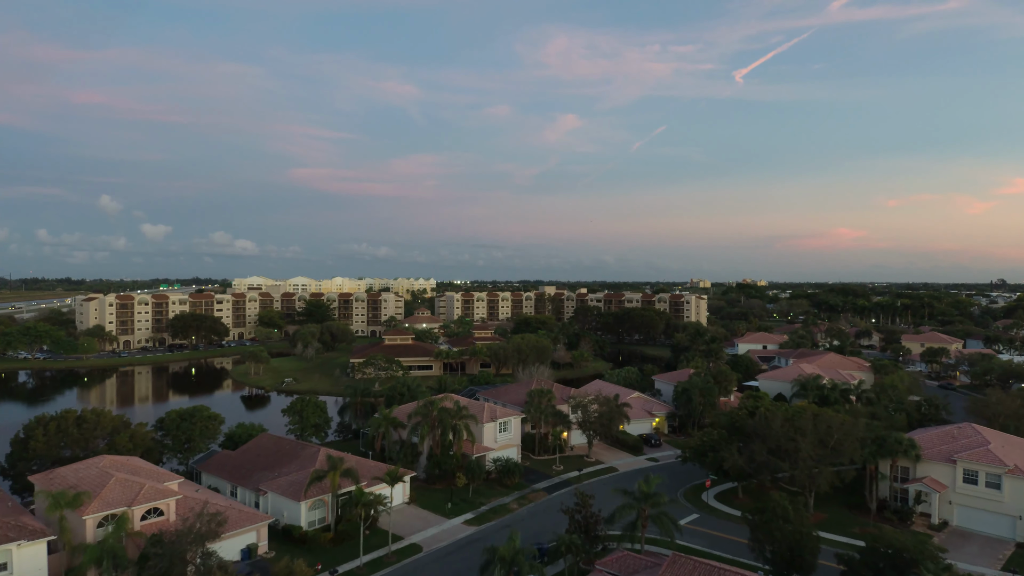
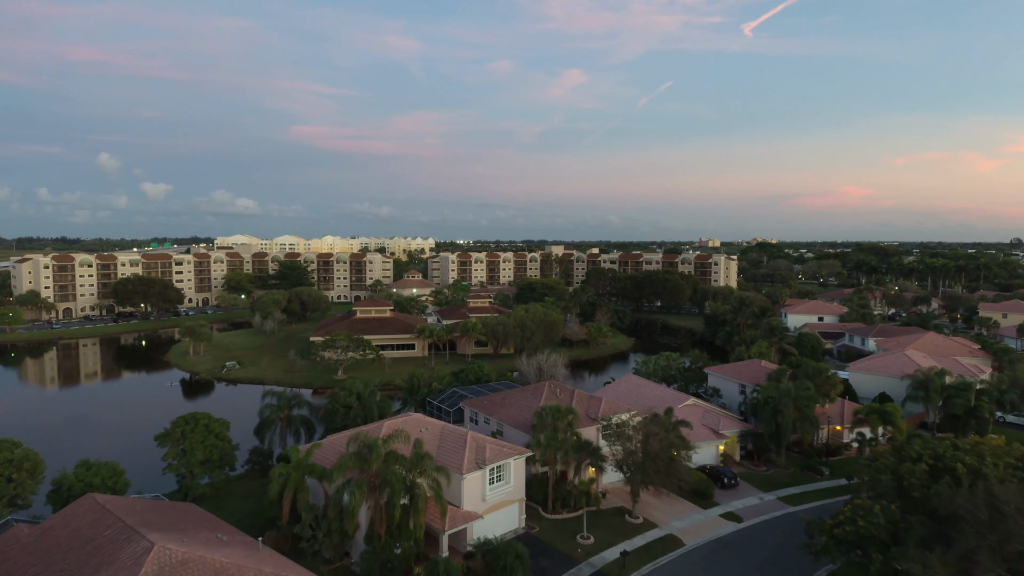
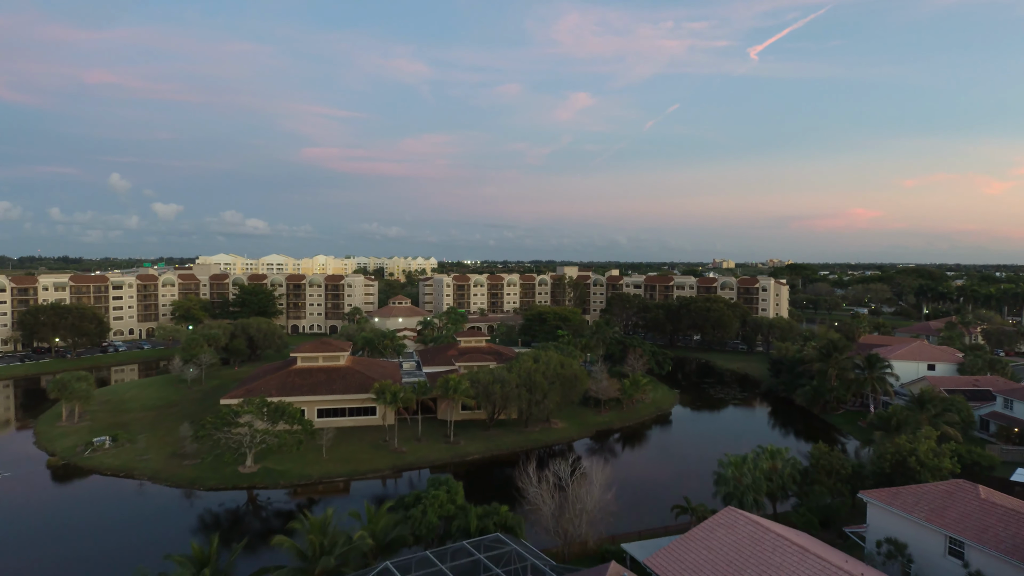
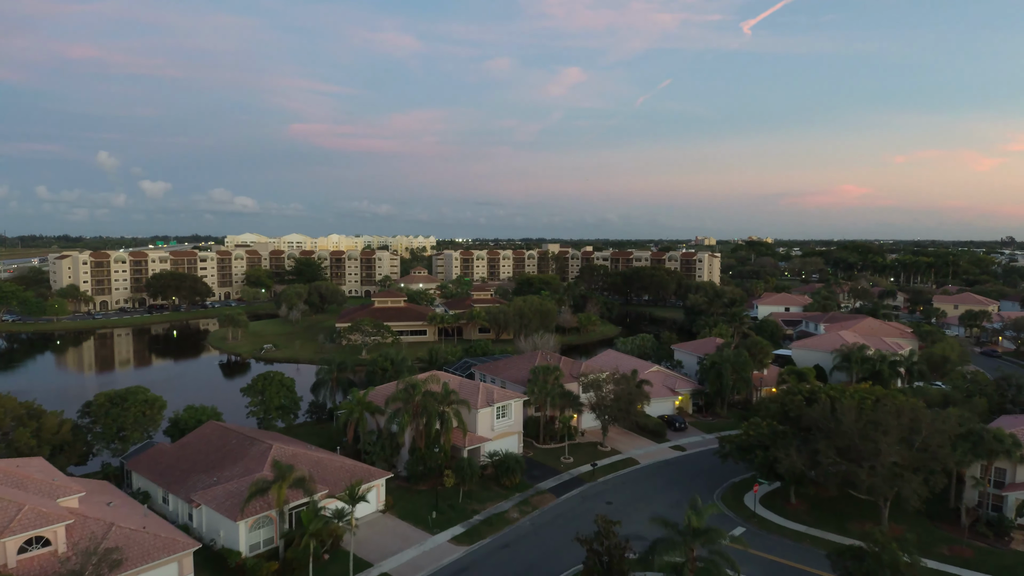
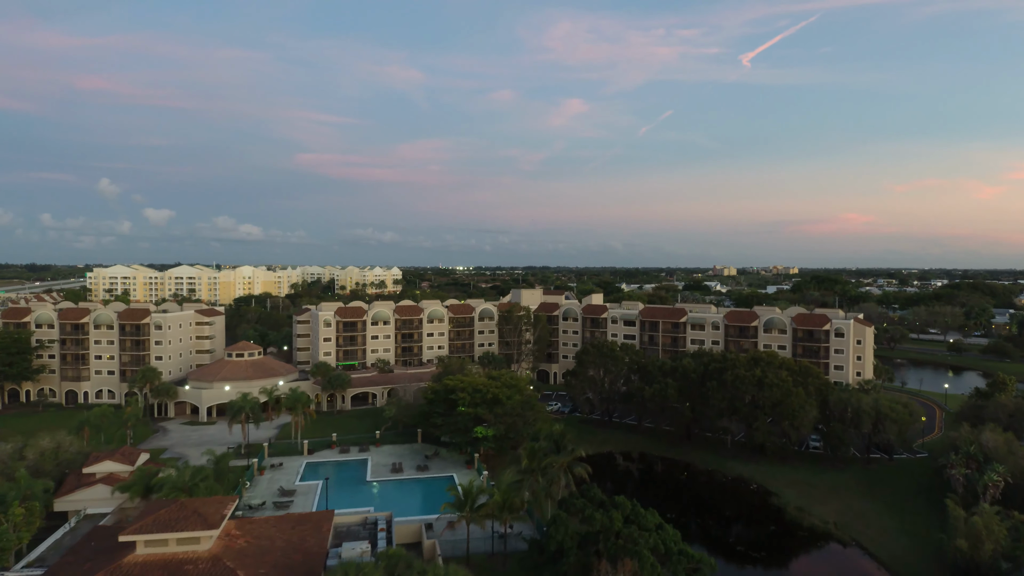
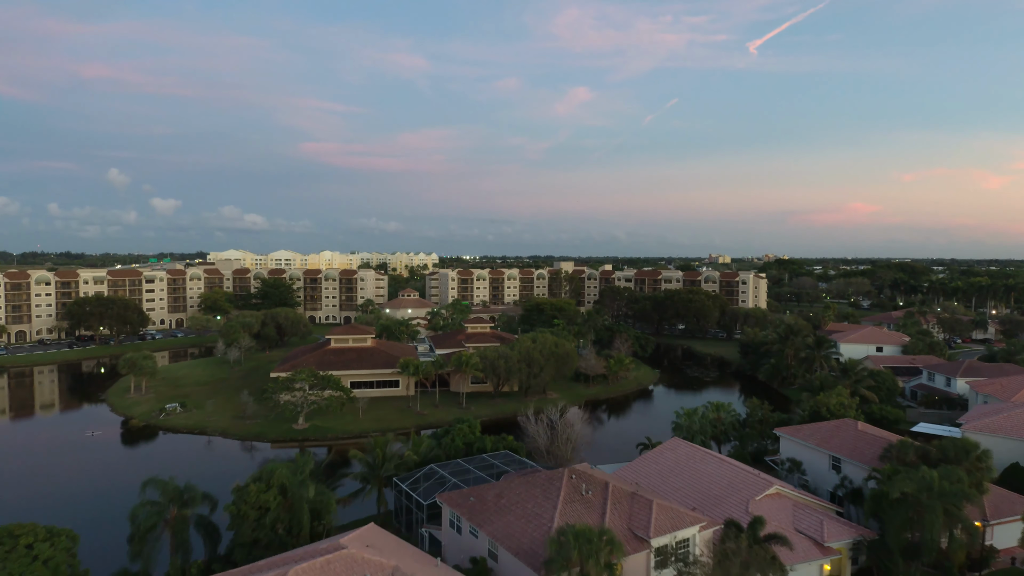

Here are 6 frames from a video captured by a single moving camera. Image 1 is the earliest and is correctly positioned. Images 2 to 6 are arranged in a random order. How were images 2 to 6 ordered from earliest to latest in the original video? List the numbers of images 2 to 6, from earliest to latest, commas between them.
4, 2, 6, 3, 5
